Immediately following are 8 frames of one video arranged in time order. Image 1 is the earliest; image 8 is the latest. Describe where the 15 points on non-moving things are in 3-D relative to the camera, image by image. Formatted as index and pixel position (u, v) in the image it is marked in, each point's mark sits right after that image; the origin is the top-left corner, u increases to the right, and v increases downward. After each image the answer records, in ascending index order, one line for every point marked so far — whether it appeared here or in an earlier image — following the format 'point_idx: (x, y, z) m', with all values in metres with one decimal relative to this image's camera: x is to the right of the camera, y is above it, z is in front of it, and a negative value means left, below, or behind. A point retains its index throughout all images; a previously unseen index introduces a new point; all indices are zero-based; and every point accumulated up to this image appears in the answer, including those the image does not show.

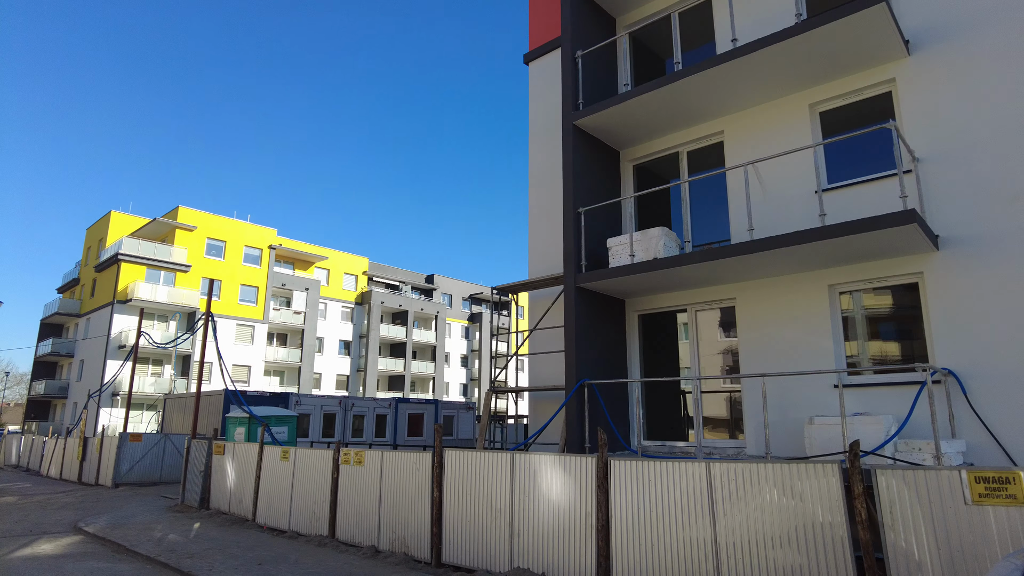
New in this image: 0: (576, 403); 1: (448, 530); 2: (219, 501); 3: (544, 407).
0: (+0.9, -1.6, +9.2) m
1: (-0.7, -2.9, +7.9) m
2: (-5.5, -4.0, +12.5) m
3: (+0.5, -2.0, +11.2) m
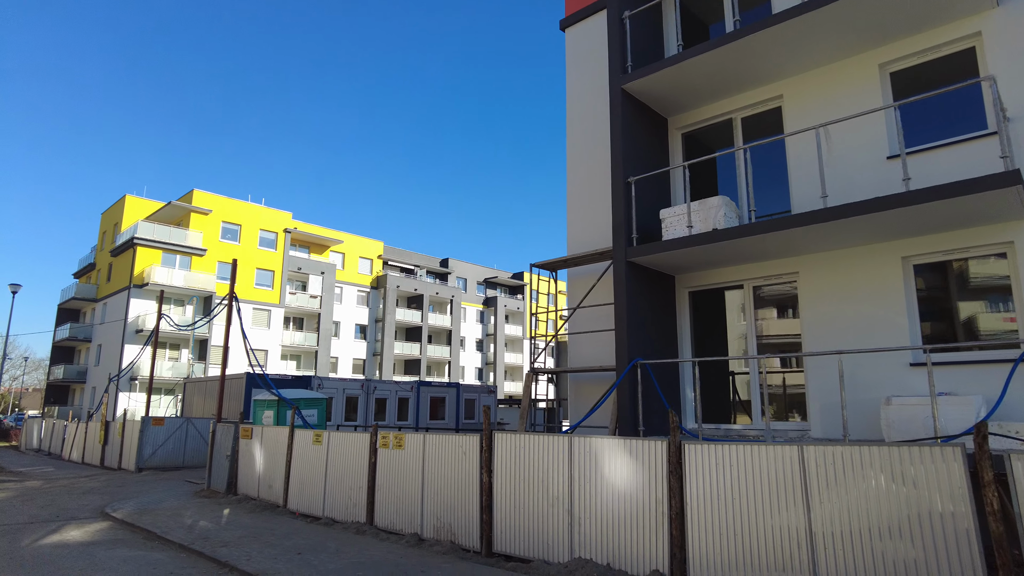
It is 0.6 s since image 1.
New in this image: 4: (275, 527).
0: (+1.5, -1.2, +8.6) m
1: (-0.1, -2.6, +7.4) m
2: (-4.8, -3.6, +12.1) m
3: (+1.2, -1.6, +10.7) m
4: (-3.3, -3.3, +9.4) m
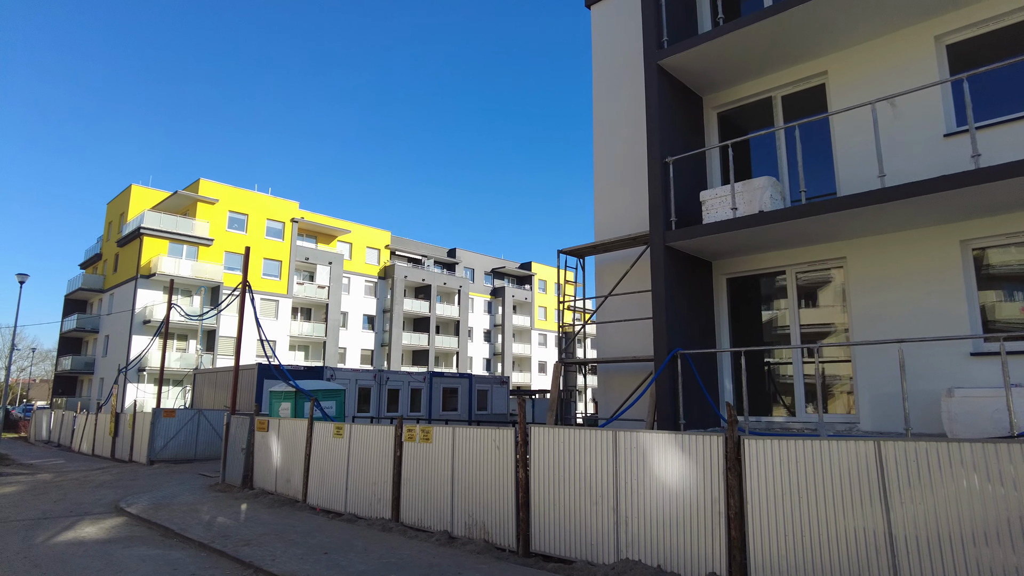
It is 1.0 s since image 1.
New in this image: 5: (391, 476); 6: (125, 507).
0: (+1.9, -1.1, +8.2) m
1: (+0.3, -2.4, +7.1) m
2: (-4.4, -3.4, +11.8) m
3: (+1.6, -1.4, +10.4) m
4: (-2.9, -3.2, +9.0) m
5: (-1.6, -2.5, +9.1) m
6: (-6.1, -3.4, +10.5) m
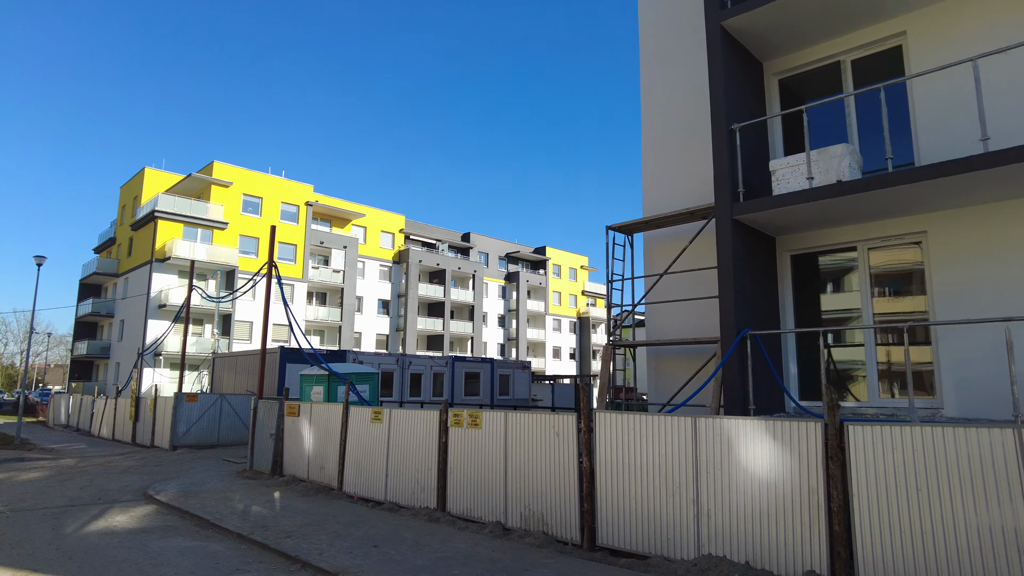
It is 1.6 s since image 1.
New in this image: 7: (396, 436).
0: (+2.6, -0.8, +7.7) m
1: (+0.9, -2.1, +6.6) m
2: (-3.7, -3.0, +11.4) m
3: (+2.3, -1.1, +9.8) m
4: (-2.2, -2.9, +8.6) m
5: (-1.0, -2.3, +8.6) m
6: (-5.4, -3.1, +10.1) m
7: (-1.6, -2.1, +9.3) m
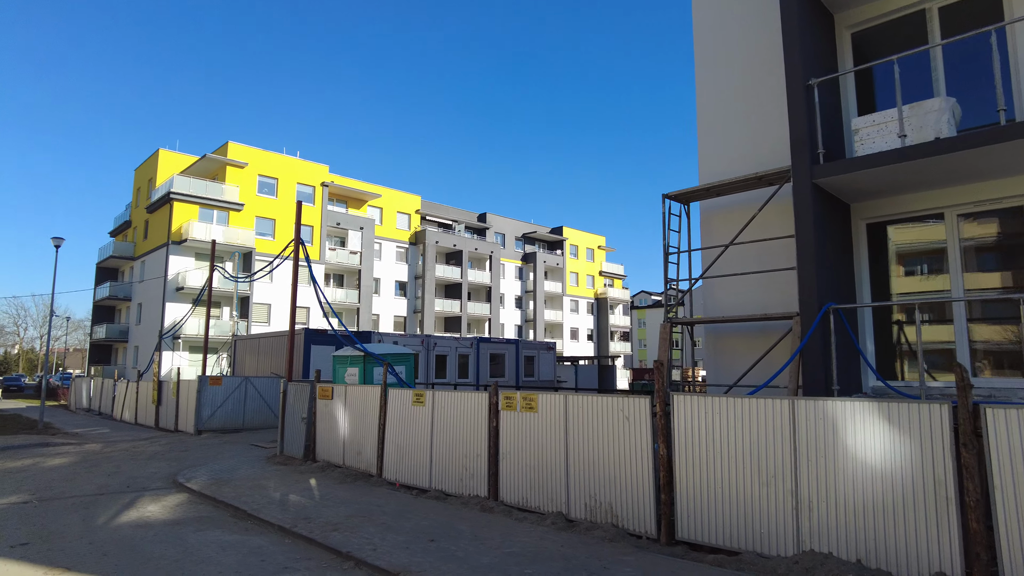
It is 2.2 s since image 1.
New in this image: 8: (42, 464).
0: (+3.2, -0.5, +7.0) m
1: (+1.5, -1.9, +6.0) m
2: (-3.0, -2.7, +10.9) m
3: (+3.0, -0.7, +9.2) m
4: (-1.6, -2.6, +8.0) m
5: (-0.3, -1.9, +8.0) m
6: (-4.7, -2.8, +9.6) m
7: (-0.9, -1.7, +8.7) m
8: (-8.0, -3.0, +11.3) m
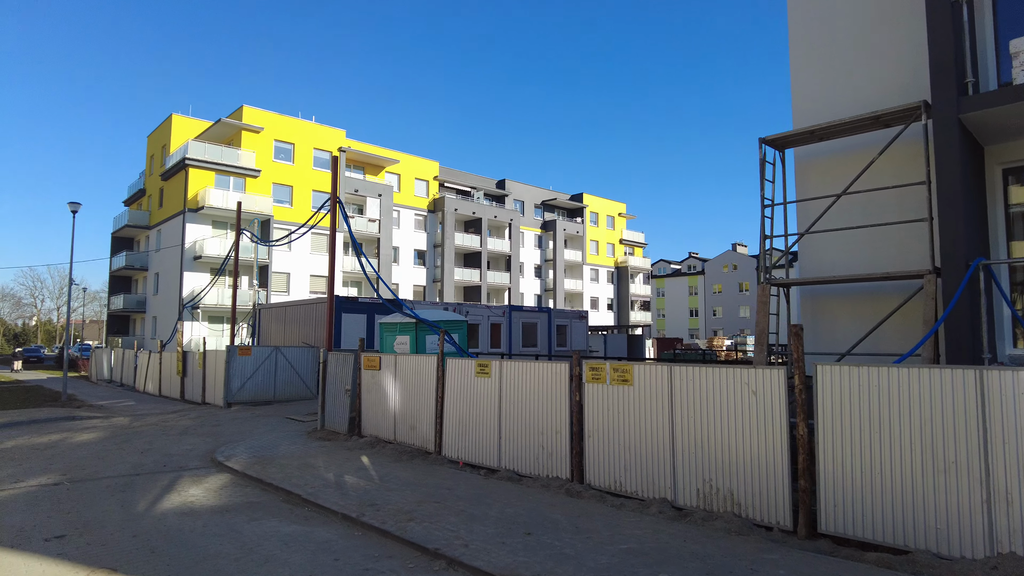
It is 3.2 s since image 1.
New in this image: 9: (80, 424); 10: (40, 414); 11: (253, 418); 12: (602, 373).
0: (+4.1, 0.0, +6.0) m
1: (+2.4, -1.5, +5.0) m
2: (-2.0, -2.1, +10.0) m
3: (+3.9, -0.2, +8.2) m
4: (-0.7, -2.1, +7.2) m
5: (+0.6, -1.5, +7.1) m
6: (-3.8, -2.3, +8.8) m
7: (0.0, -1.2, +7.8) m
8: (-7.0, -2.4, +10.6) m
9: (-8.0, -2.5, +12.4) m
10: (-9.5, -2.6, +13.6) m
11: (-5.0, -2.5, +12.9) m
12: (+0.9, -0.9, +6.8) m
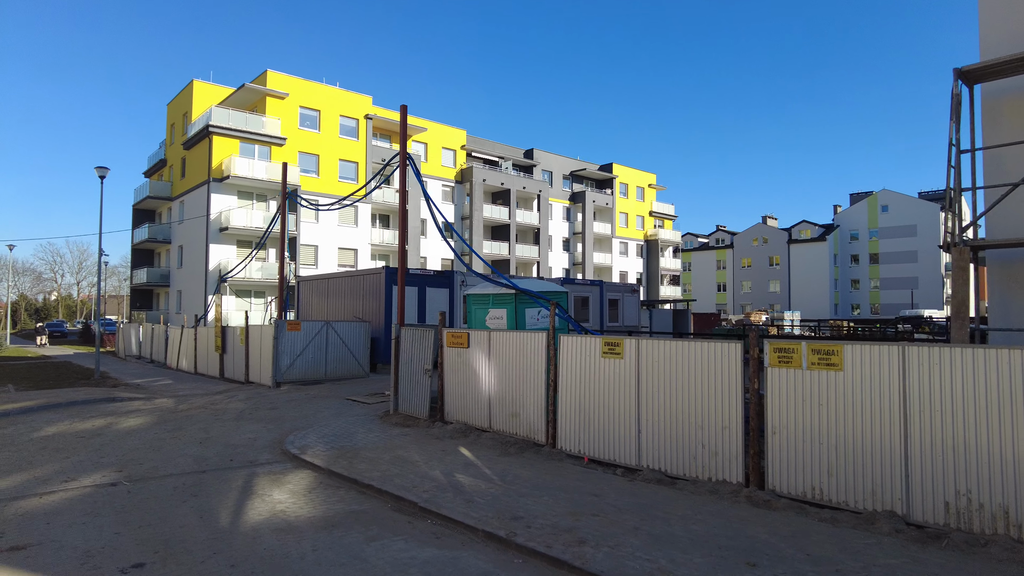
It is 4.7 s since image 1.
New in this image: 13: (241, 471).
0: (+5.5, +0.3, +4.6) m
1: (+3.8, -1.2, +3.7) m
2: (-0.6, -1.6, +8.7) m
3: (+5.3, +0.2, +6.7) m
4: (+0.7, -1.8, +5.9) m
5: (+2.0, -1.1, +5.8) m
6: (-2.4, -1.9, +7.6) m
7: (+1.4, -0.9, +6.5) m
8: (-5.6, -1.9, +9.4) m
9: (-6.5, -2.0, +11.2) m
10: (-8.1, -2.0, +12.4) m
11: (-3.5, -1.9, +11.6) m
12: (+2.3, -0.5, +5.4) m
13: (-2.8, -1.9, +7.0) m
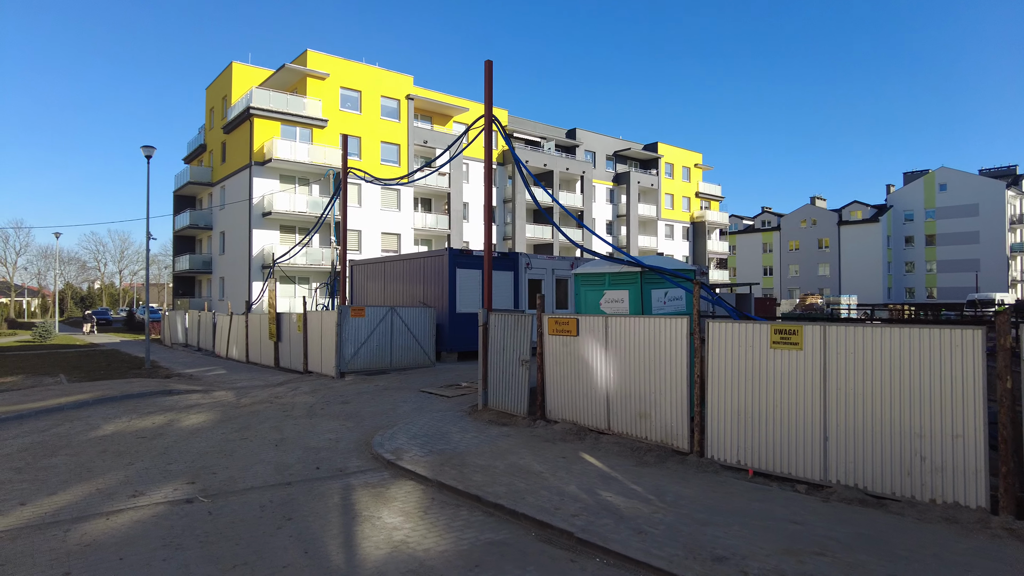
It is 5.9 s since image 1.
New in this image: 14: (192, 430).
0: (+6.6, +0.5, +3.1) m
1: (+4.9, -1.0, +2.3) m
2: (+0.7, -1.4, +7.5) m
3: (+6.5, +0.4, +5.2) m
4: (+1.9, -1.6, +4.6) m
5: (+3.2, -0.9, +4.4) m
6: (-1.1, -1.7, +6.5) m
7: (+2.6, -0.7, +5.2) m
8: (-4.2, -1.7, +8.4) m
9: (-5.1, -1.7, +10.2) m
10: (-6.6, -1.7, +11.5) m
11: (-2.0, -1.7, +10.6) m
12: (+3.5, -0.3, +4.1) m
13: (-1.6, -1.7, +5.9) m
14: (-3.9, -1.7, +8.0) m
